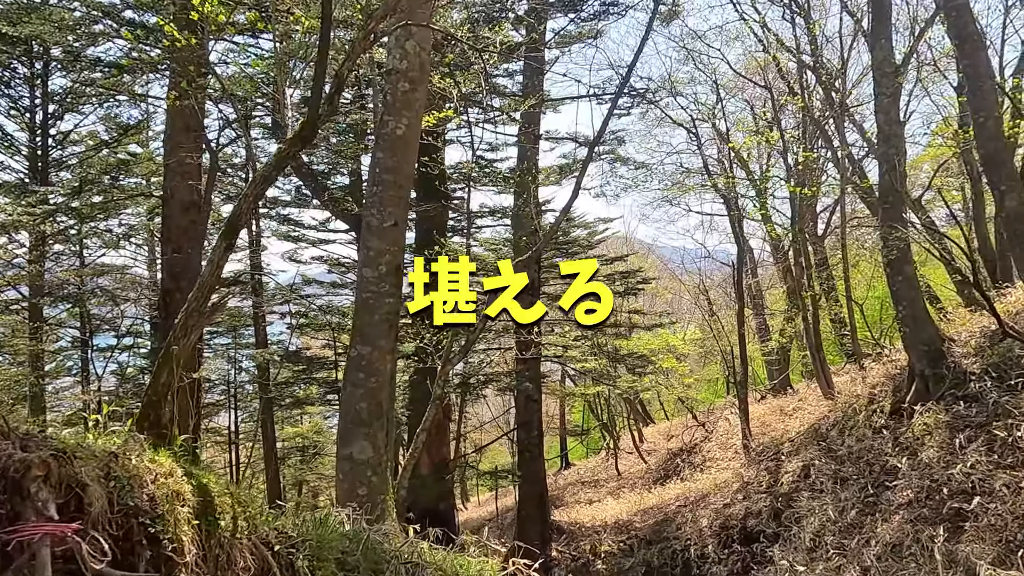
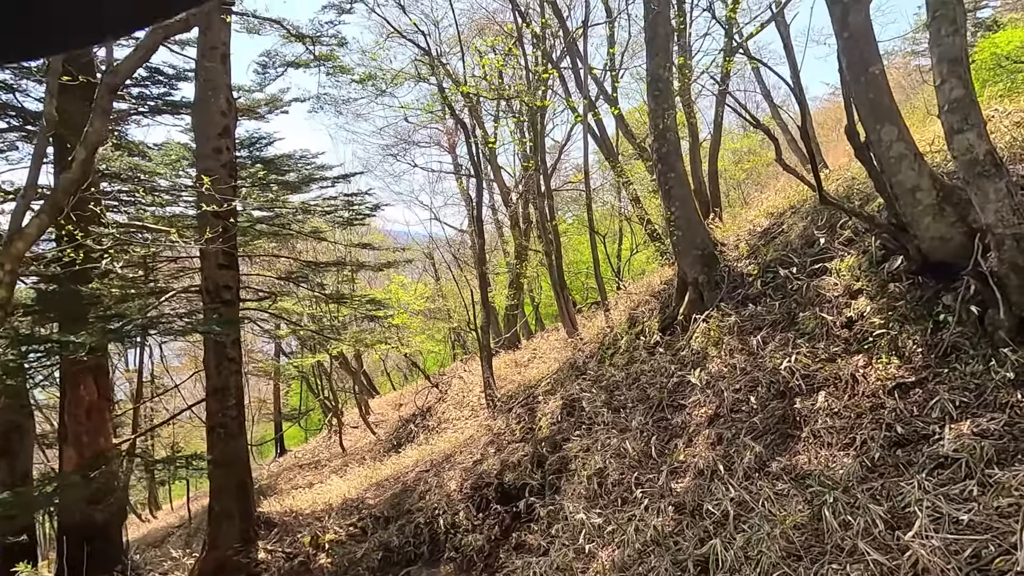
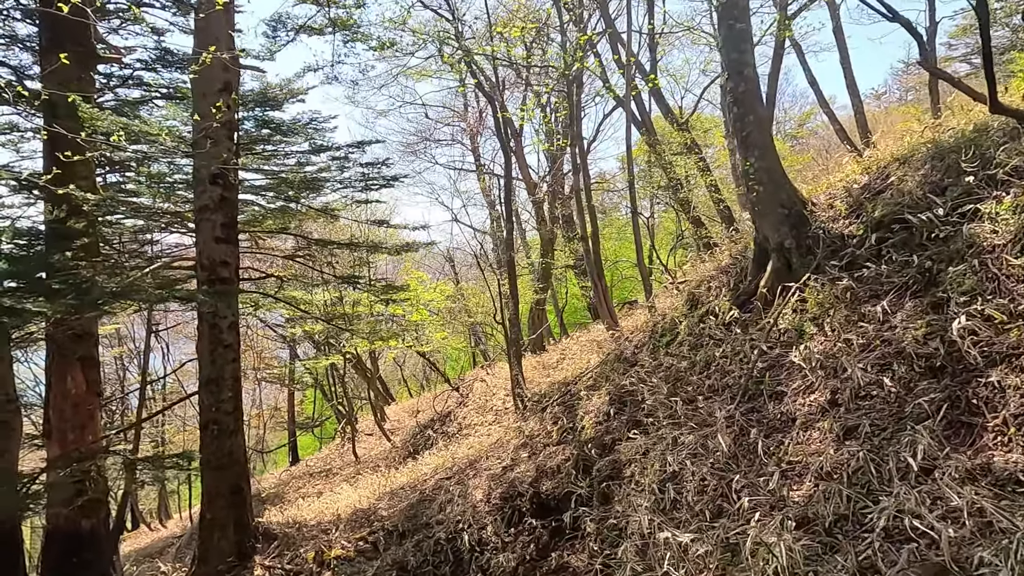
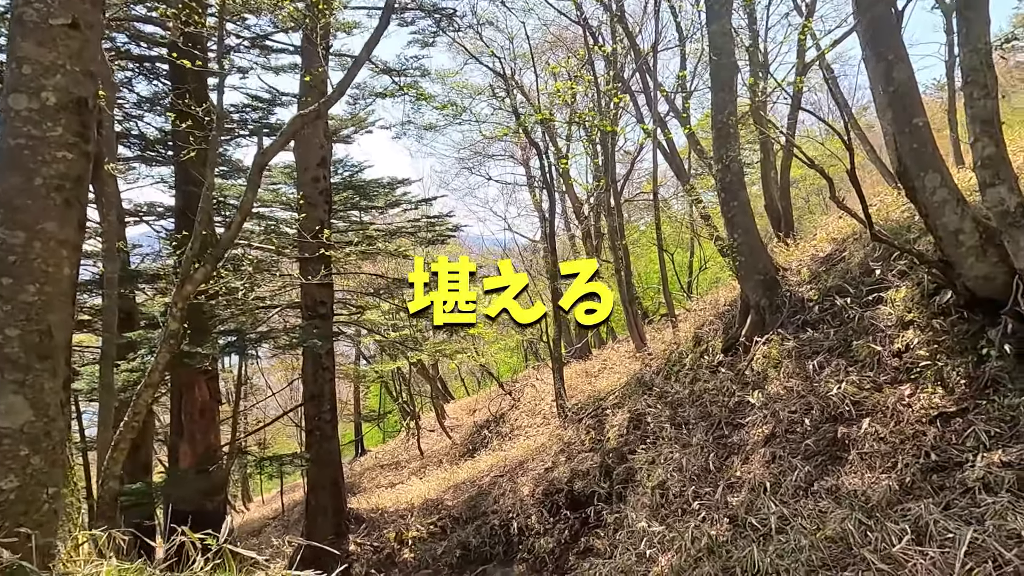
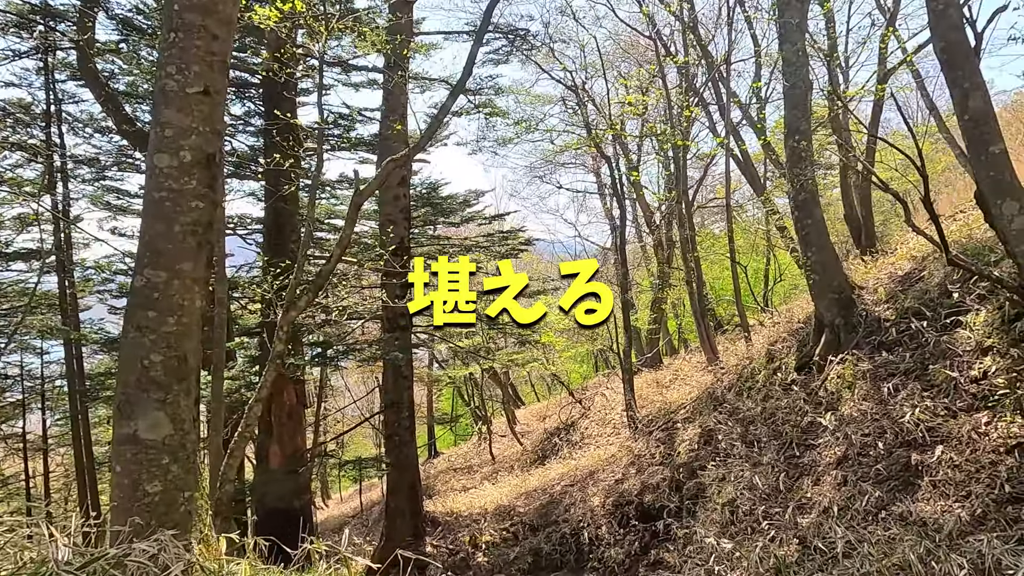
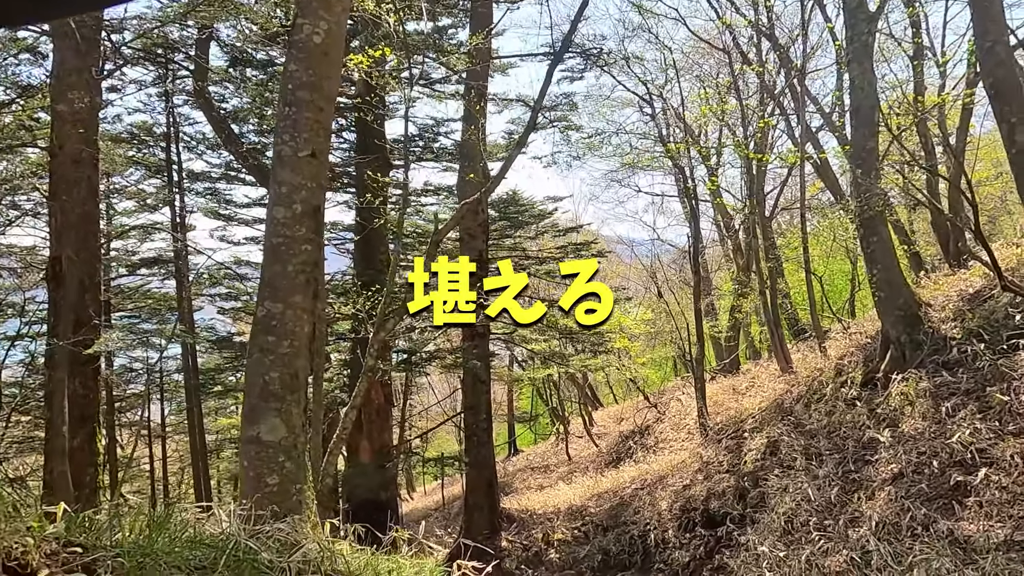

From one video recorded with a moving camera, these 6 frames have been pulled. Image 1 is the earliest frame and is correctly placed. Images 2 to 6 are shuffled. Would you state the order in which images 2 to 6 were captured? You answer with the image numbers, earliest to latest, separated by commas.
6, 5, 4, 2, 3
